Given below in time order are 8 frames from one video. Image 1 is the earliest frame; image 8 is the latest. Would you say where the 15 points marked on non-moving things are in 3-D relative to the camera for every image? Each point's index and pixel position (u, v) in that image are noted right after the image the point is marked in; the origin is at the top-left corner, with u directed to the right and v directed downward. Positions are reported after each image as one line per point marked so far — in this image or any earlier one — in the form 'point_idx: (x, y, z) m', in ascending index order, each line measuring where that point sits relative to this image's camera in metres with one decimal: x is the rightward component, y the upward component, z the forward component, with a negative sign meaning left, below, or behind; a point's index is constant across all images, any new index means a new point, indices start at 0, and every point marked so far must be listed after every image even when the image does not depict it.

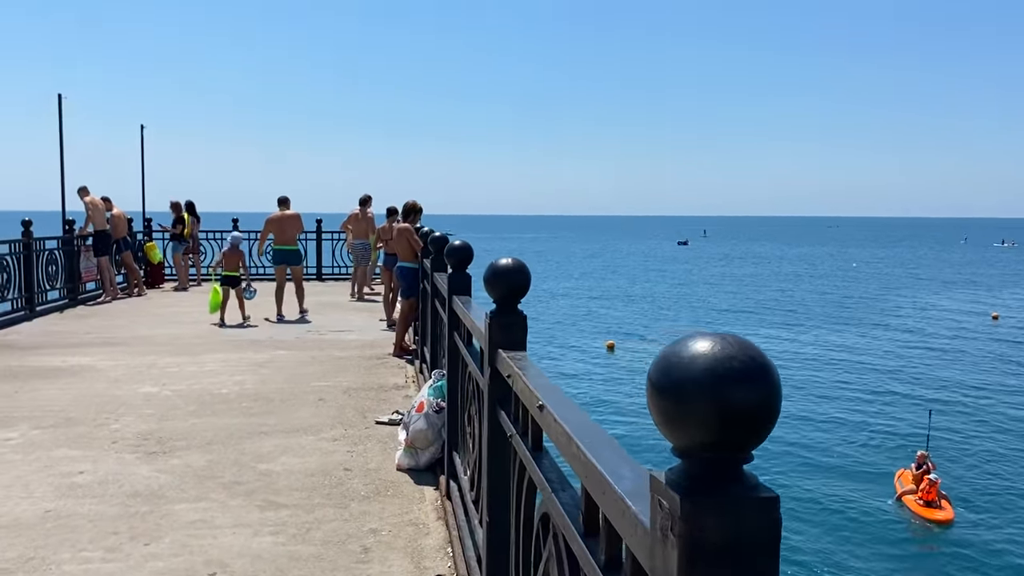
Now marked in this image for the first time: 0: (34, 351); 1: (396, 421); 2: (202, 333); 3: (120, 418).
0: (-5.3, -0.7, +9.7) m
1: (-0.9, -1.0, +6.5) m
2: (-4.0, -0.6, +11.2) m
3: (-3.0, -1.0, +6.7) m
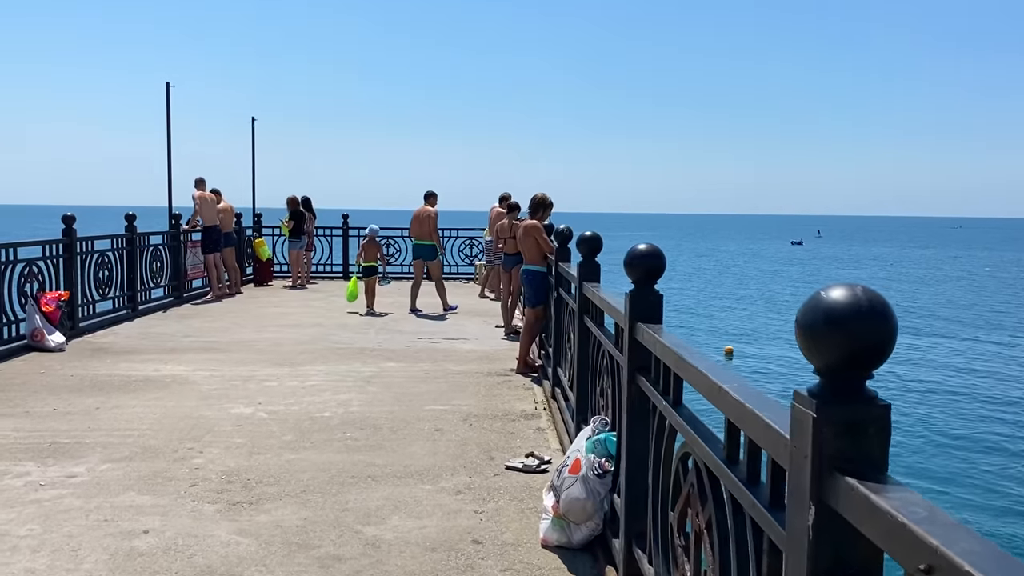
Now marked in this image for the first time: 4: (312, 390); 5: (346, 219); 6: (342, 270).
0: (-3.9, -0.7, +8.9) m
1: (+0.1, -1.1, +5.2) m
2: (-2.5, -0.6, +10.3) m
3: (-2.0, -1.1, +5.6) m
4: (-1.7, -0.9, +7.5) m
5: (-3.7, +1.6, +19.5) m
6: (-3.7, +0.4, +18.8) m
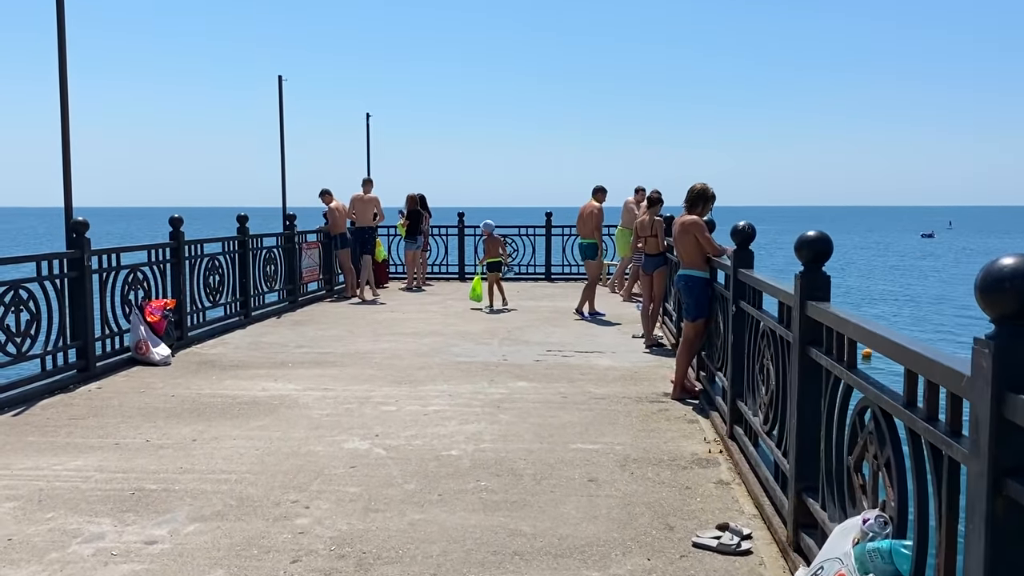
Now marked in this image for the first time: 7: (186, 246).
0: (-2.6, -0.8, +8.1) m
1: (+1.0, -1.2, +3.9) m
2: (-0.9, -0.7, +9.2) m
3: (-1.1, -1.1, +4.6) m
4: (-0.6, -1.0, +6.4) m
5: (-1.1, +1.5, +18.5) m
6: (-1.1, +0.4, +17.9) m
7: (-3.7, +0.5, +9.9) m
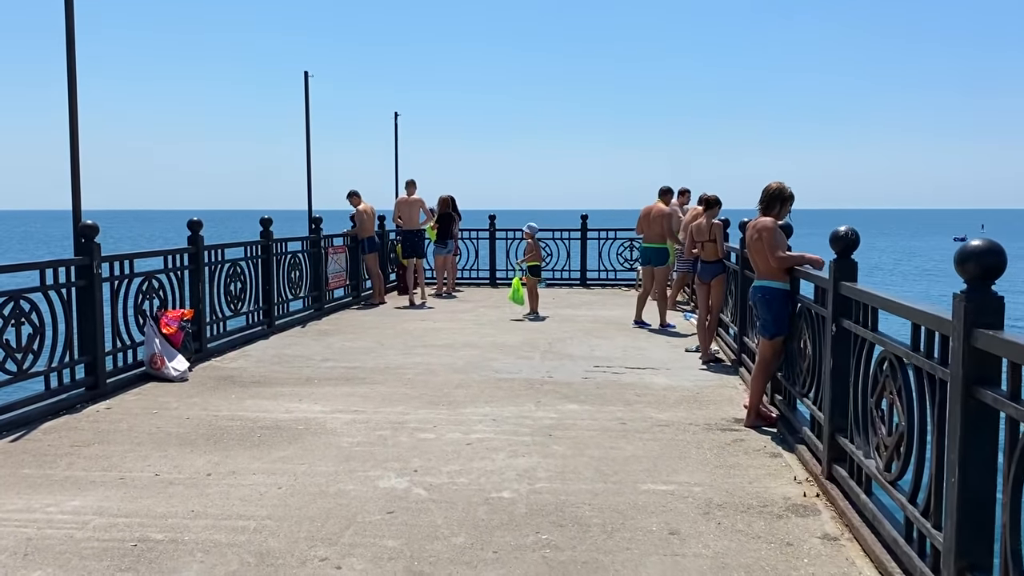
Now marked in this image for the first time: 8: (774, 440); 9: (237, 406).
0: (-2.2, -0.9, +7.4) m
1: (+1.3, -1.3, +3.1) m
2: (-0.5, -0.8, +8.5) m
3: (-0.7, -1.2, +3.8) m
4: (-0.2, -1.0, +5.6) m
5: (-0.4, +1.4, +17.8) m
6: (-0.4, +0.2, +17.1) m
7: (-3.3, +0.4, +9.2) m
8: (+1.8, -1.0, +5.9) m
9: (-2.2, -0.9, +6.9) m
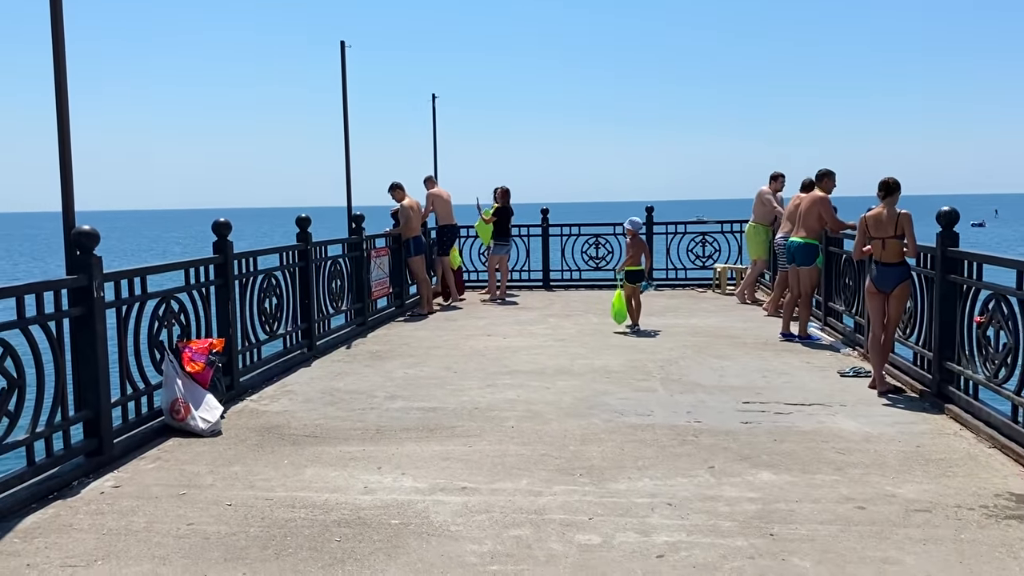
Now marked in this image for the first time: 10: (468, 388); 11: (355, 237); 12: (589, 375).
0: (-1.2, -1.1, +5.4) m
1: (+2.2, -1.4, +1.2) m
2: (+0.5, -0.9, +6.5) m
3: (+0.2, -1.4, +1.9) m
4: (+0.7, -1.2, +3.7) m
5: (+0.6, +1.3, +15.8) m
6: (+0.6, +0.2, +15.1) m
7: (-2.3, +0.2, +7.2) m
8: (+2.7, -1.1, +3.9) m
9: (-1.2, -1.1, +5.0) m
10: (-0.4, -0.8, +7.4) m
11: (-2.0, +0.6, +10.8) m
12: (+0.7, -0.8, +7.7) m
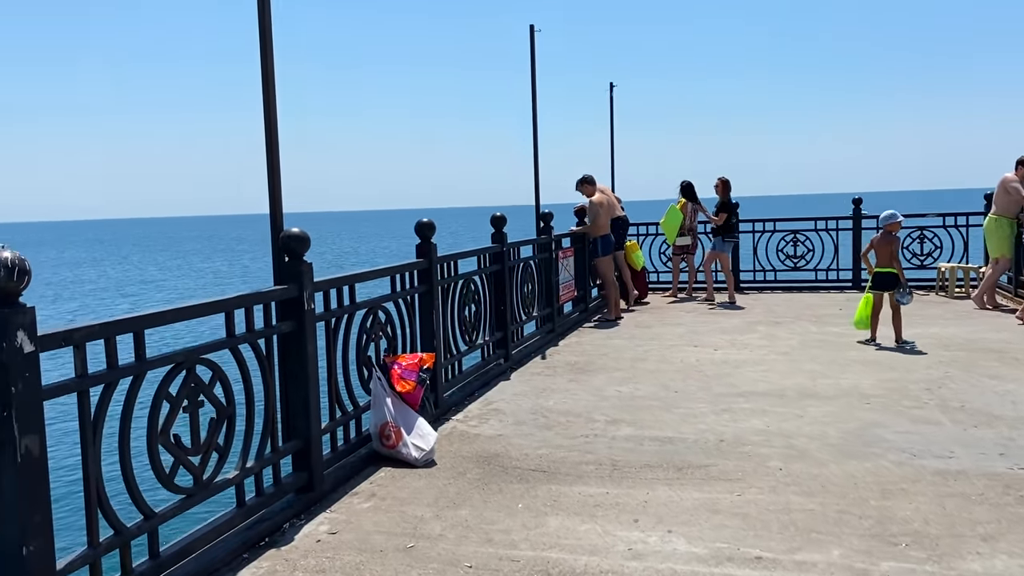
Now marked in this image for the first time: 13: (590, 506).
0: (+0.2, -1.1, +4.5) m
1: (+2.9, -1.5, -0.2) m
2: (+2.1, -1.0, +5.4) m
3: (+1.0, -1.5, +0.8) m
4: (+1.9, -1.3, +2.5) m
5: (+3.7, +1.3, +14.5) m
6: (+3.5, +0.2, +13.8) m
7: (-0.6, +0.2, +6.5) m
8: (+3.8, -1.2, +2.4) m
9: (+0.1, -1.2, +4.1) m
10: (+1.4, -0.9, +6.3) m
11: (+0.4, +0.6, +9.9) m
12: (+2.5, -0.8, +6.5) m
13: (+0.4, -1.1, +4.5) m
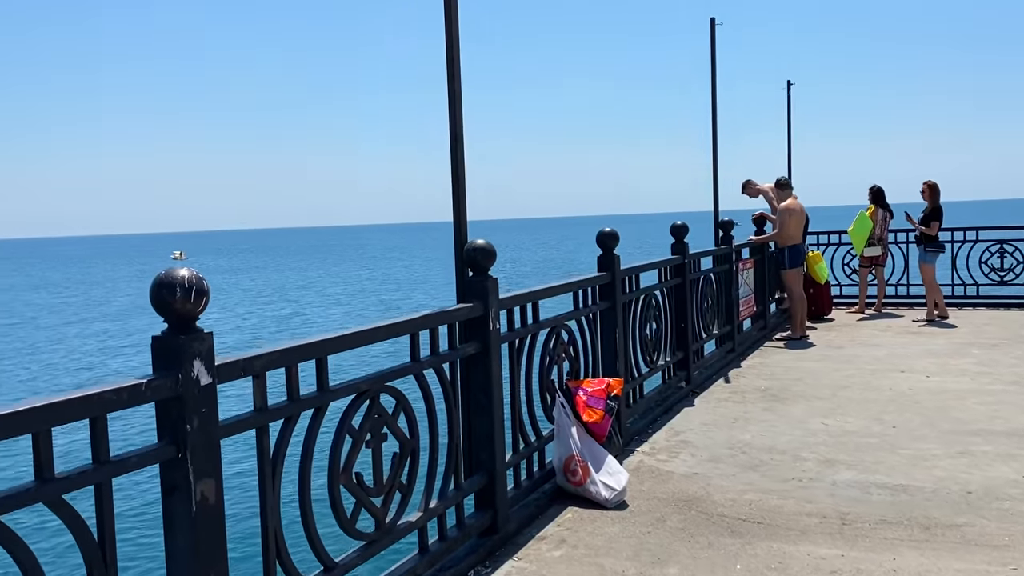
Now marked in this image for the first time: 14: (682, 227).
0: (+1.2, -1.2, +3.8) m
1: (+3.0, -1.5, -1.3) m
2: (+3.1, -1.1, +4.3) m
3: (+1.4, -1.5, 0.0) m
4: (+2.5, -1.3, +1.6) m
5: (+6.3, +1.1, +13.1) m
6: (+6.0, -0.1, +12.5) m
7: (+0.7, +0.1, +5.9) m
8: (+4.4, -1.3, +1.1) m
9: (+1.0, -1.3, +3.4) m
10: (+2.6, -1.0, +5.4) m
11: (+2.2, +0.4, +9.2) m
12: (+3.7, -1.0, +5.4) m
13: (+1.3, -1.2, +3.7) m
14: (+1.5, +0.5, +7.5) m
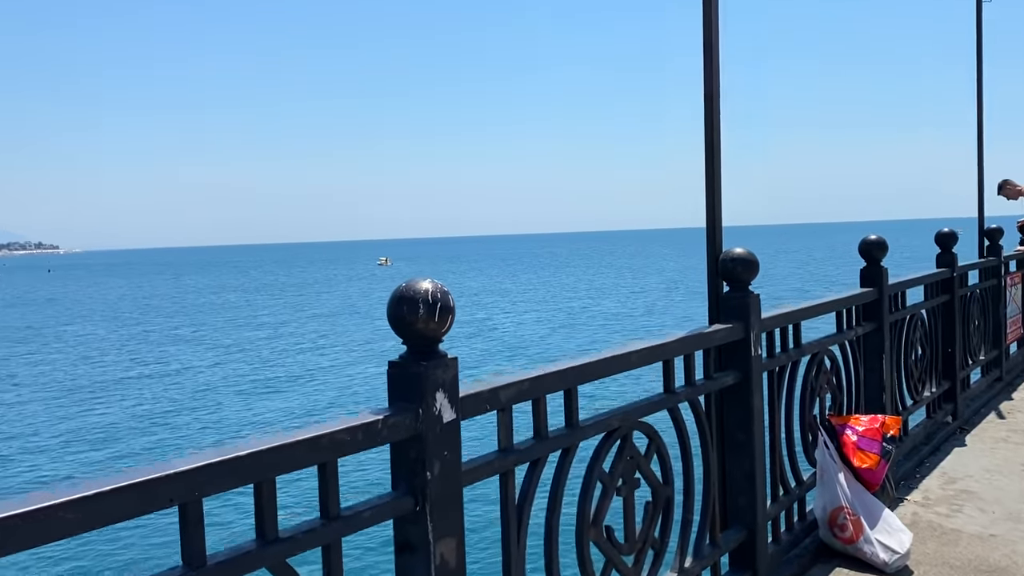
0: (+2.1, -1.3, +2.9) m
1: (+2.8, -1.6, -2.5) m
2: (+4.1, -1.2, +3.0) m
3: (+1.5, -1.6, -0.9) m
4: (+2.9, -1.4, +0.4) m
5: (+9.2, +0.8, +10.9) m
6: (+8.7, -0.3, +10.3) m
7: (+2.2, 0.0, +5.0) m
8: (+4.7, -1.4, -0.5) m
9: (+1.9, -1.3, +2.5) m
10: (+3.9, -1.2, +4.1) m
11: (+4.3, +0.3, +7.9) m
12: (+5.0, -1.1, +3.9) m
13: (+2.3, -1.3, +2.8) m
14: (+3.2, +0.4, +6.4) m
